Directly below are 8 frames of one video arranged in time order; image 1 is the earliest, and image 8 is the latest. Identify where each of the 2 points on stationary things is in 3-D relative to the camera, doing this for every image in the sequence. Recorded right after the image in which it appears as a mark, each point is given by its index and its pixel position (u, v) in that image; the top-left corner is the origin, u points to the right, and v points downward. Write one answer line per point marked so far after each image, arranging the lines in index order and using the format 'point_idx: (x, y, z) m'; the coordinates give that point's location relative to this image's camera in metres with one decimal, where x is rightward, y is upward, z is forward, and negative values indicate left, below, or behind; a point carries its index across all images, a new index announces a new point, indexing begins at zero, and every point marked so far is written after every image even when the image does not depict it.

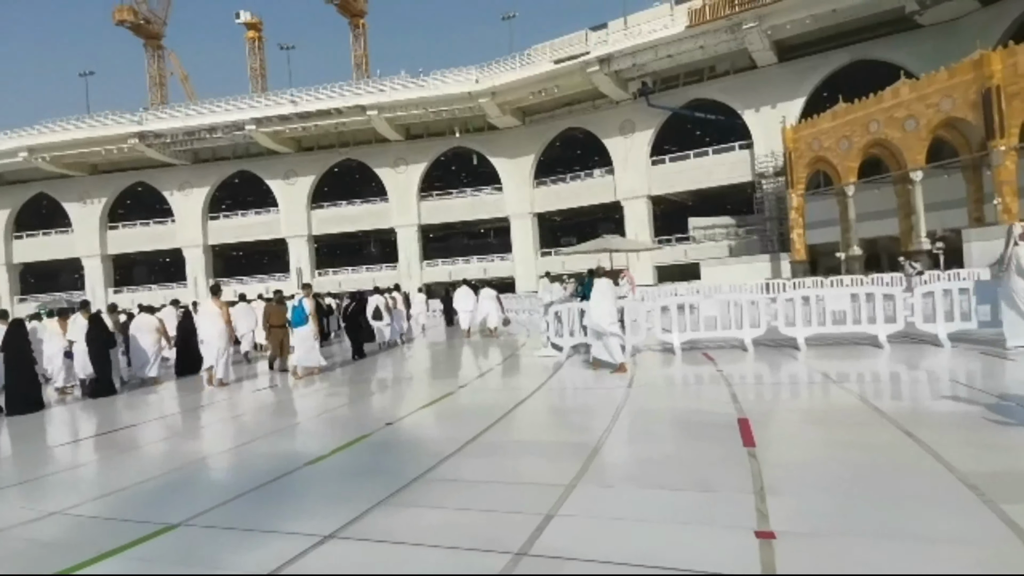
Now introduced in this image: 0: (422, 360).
0: (-2.3, -1.9, +15.9) m
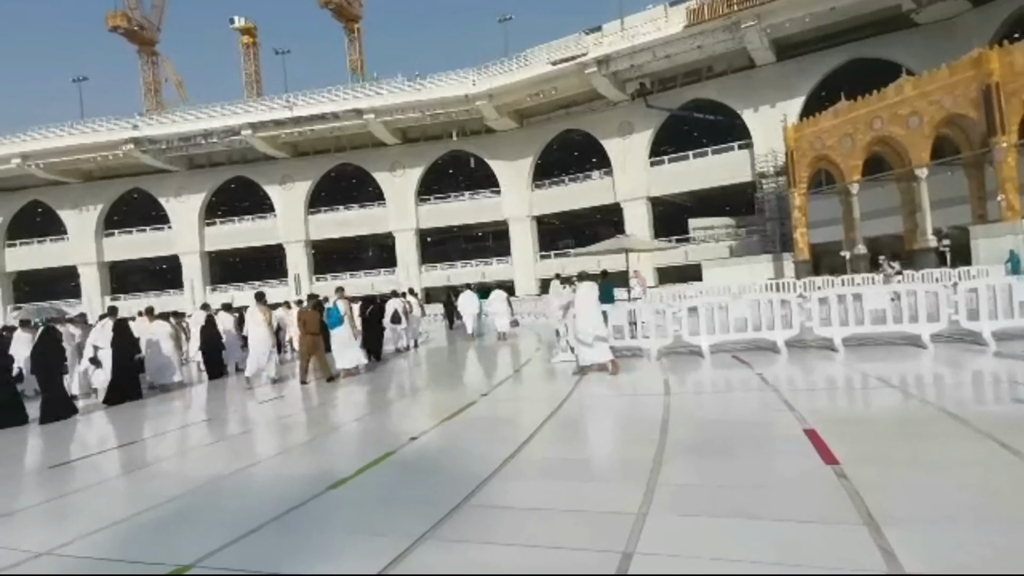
0: (-2.0, -2.0, +15.5) m
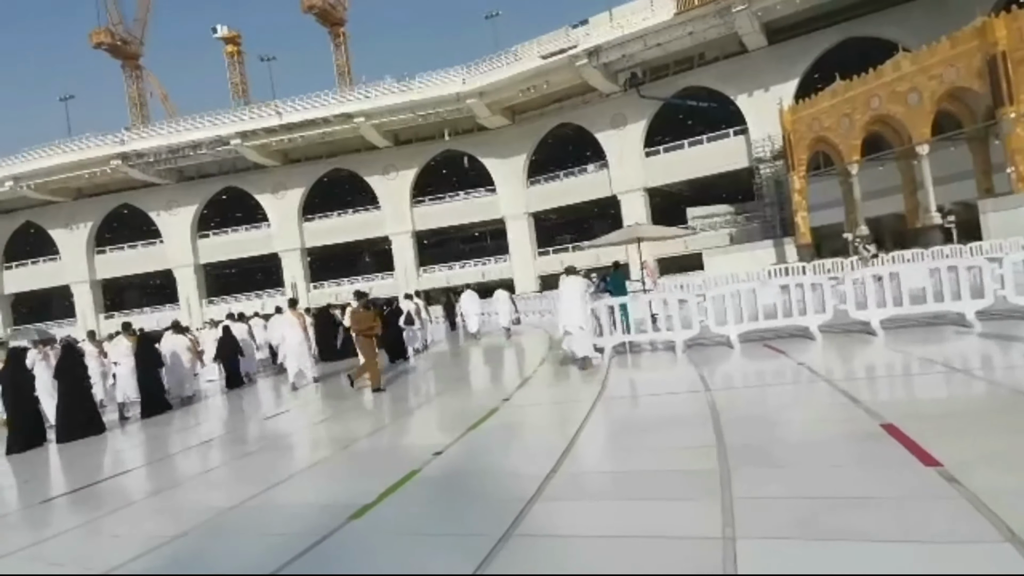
0: (-1.8, -2.0, +15.0) m
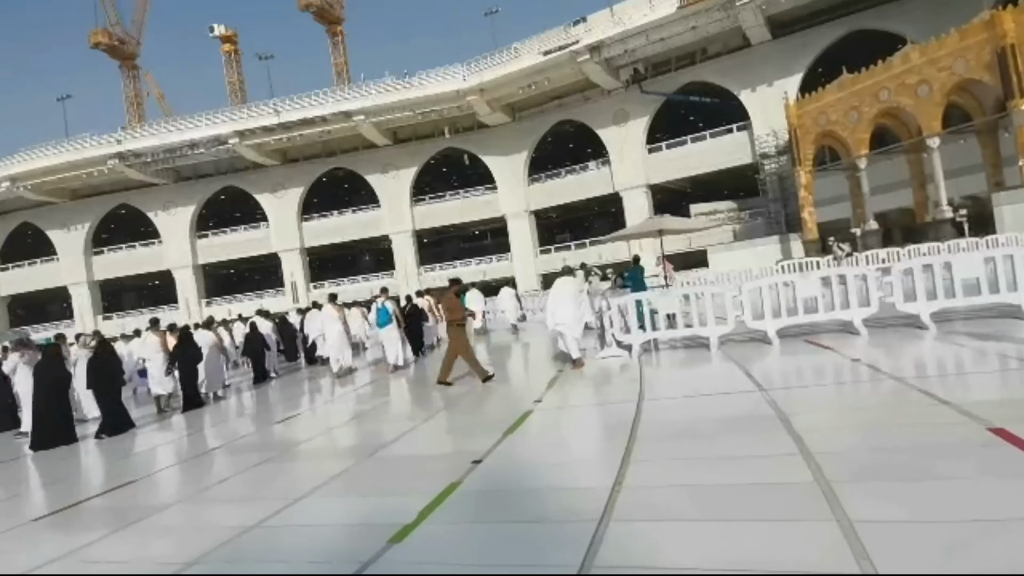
0: (-1.5, -1.9, +14.6) m
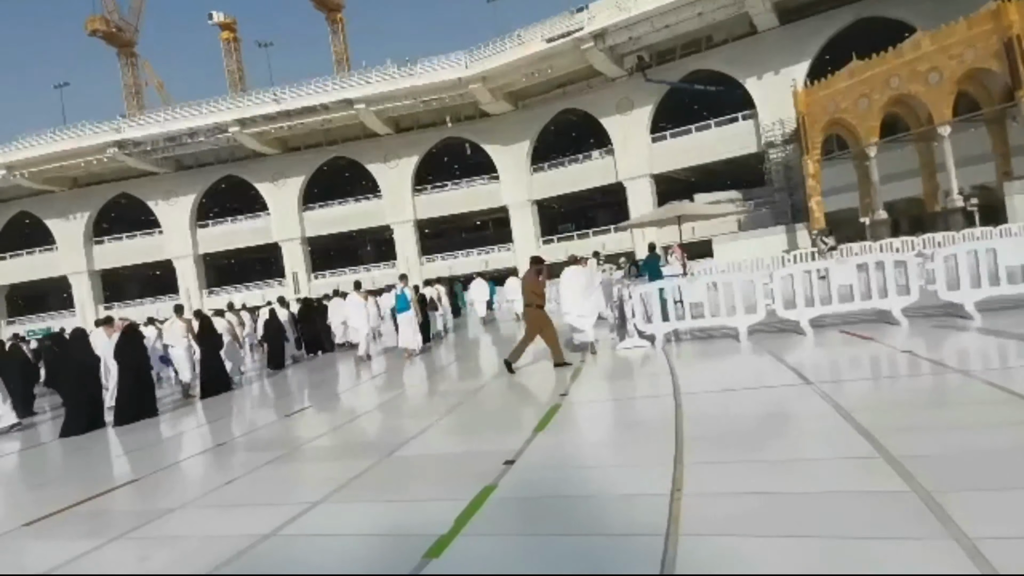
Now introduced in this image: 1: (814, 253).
0: (-1.3, -1.7, +14.3) m
1: (+10.1, +1.2, +19.6) m
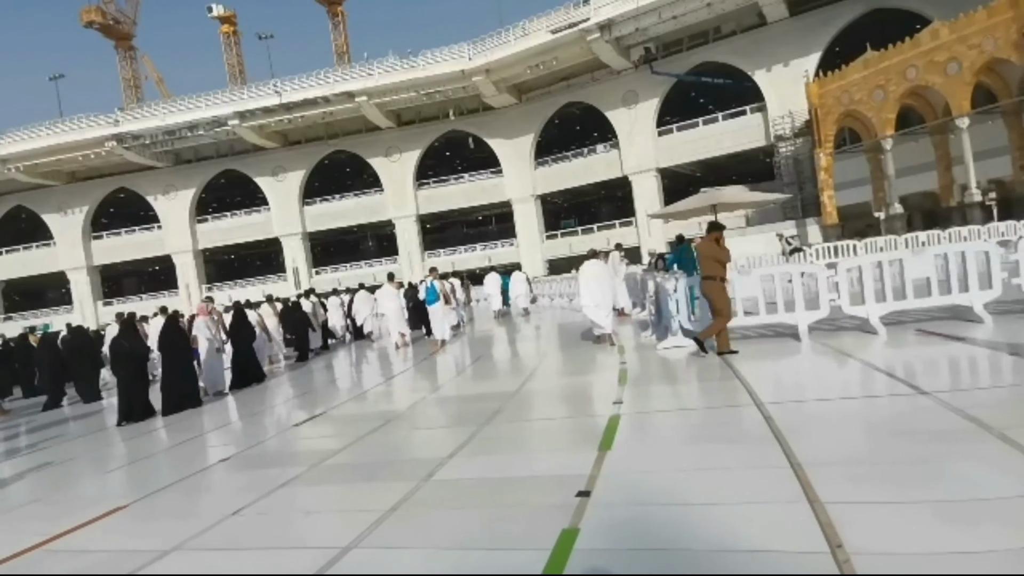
0: (-1.0, -1.6, +13.7) m
1: (+10.4, +1.3, +18.9) m
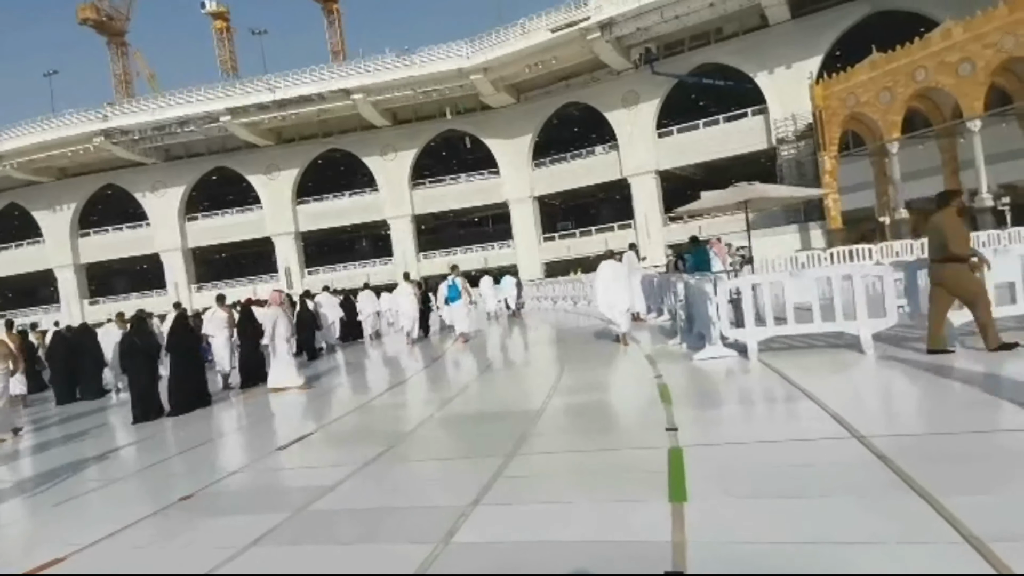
0: (-0.9, -1.6, +12.9) m
1: (+10.5, +1.2, +18.3) m
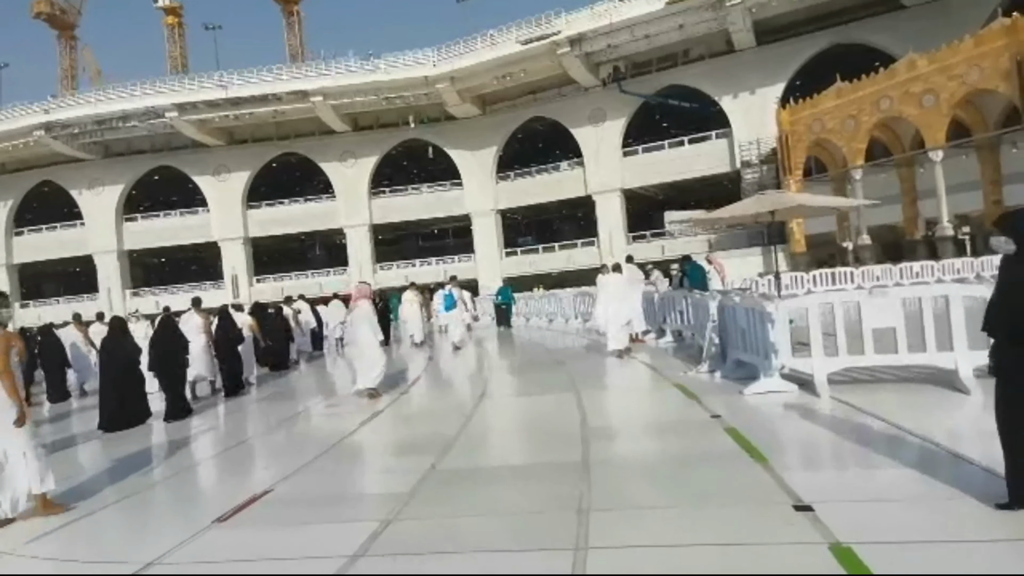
0: (-1.4, -1.8, +11.6) m
1: (+9.6, +0.4, +17.9) m
